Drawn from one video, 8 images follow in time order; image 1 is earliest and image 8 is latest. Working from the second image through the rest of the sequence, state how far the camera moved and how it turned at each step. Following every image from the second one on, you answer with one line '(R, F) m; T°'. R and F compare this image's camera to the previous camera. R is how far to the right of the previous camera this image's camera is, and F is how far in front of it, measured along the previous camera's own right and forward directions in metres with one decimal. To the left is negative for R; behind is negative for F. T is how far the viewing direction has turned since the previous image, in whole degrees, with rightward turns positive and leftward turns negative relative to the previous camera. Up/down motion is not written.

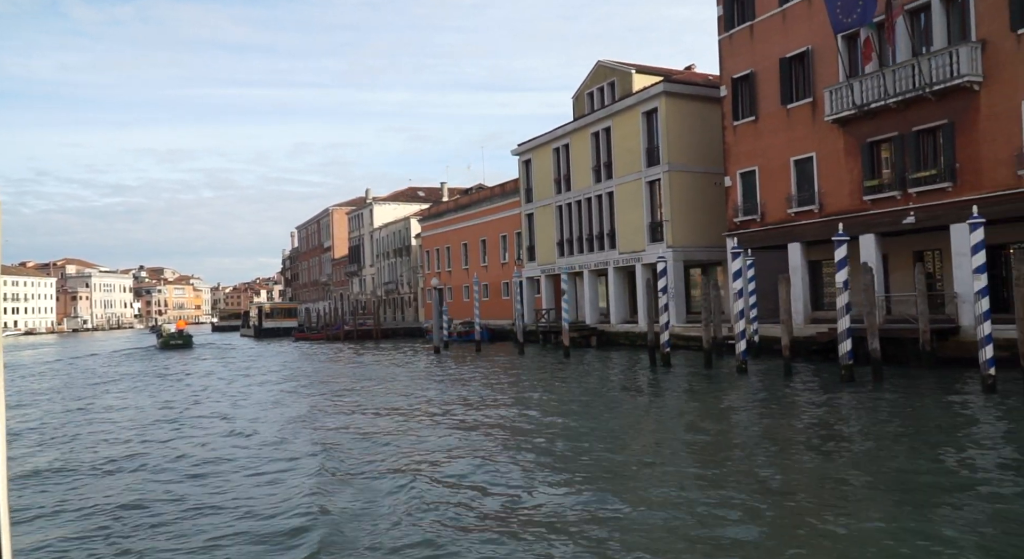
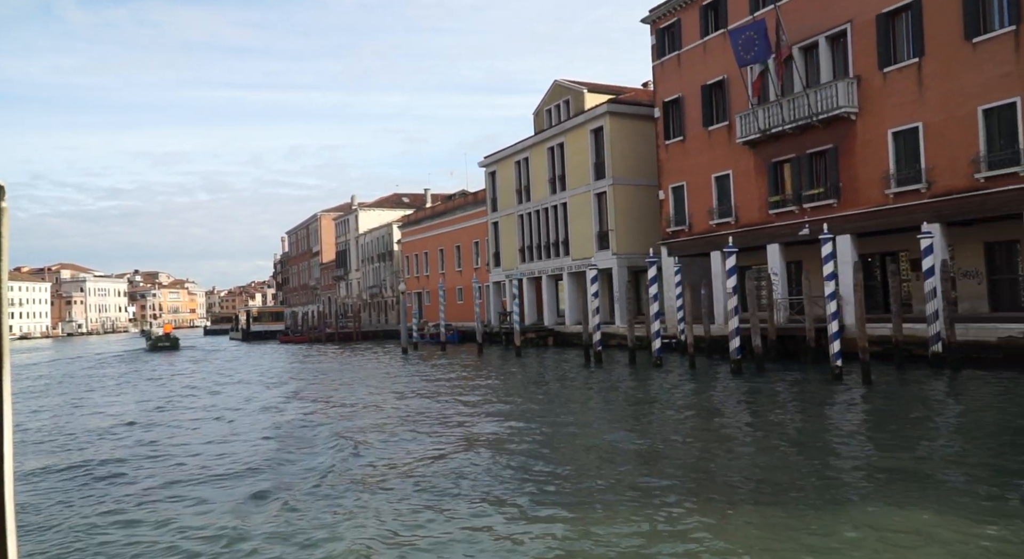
(+1.7, -2.9) m; 0°
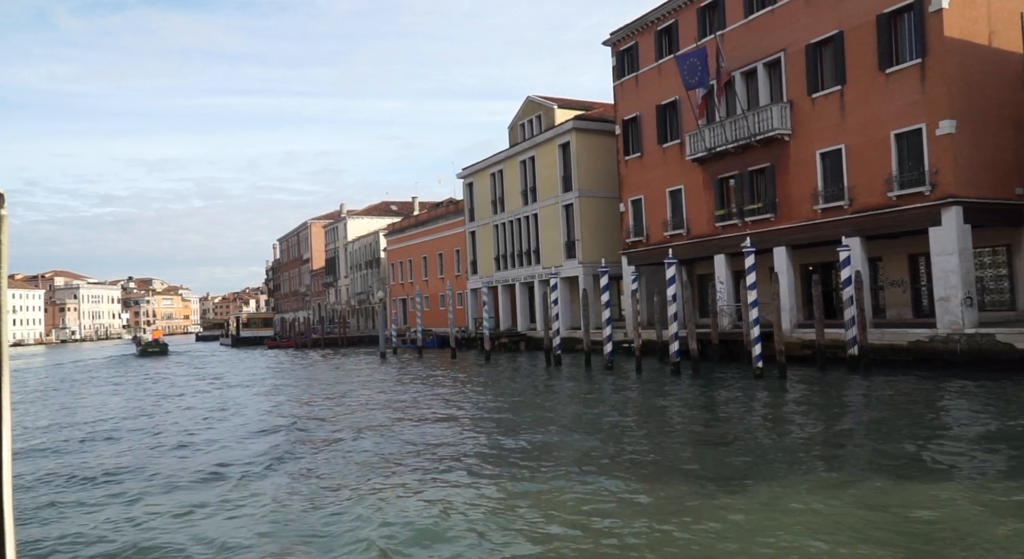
(+1.1, -1.8) m; 0°
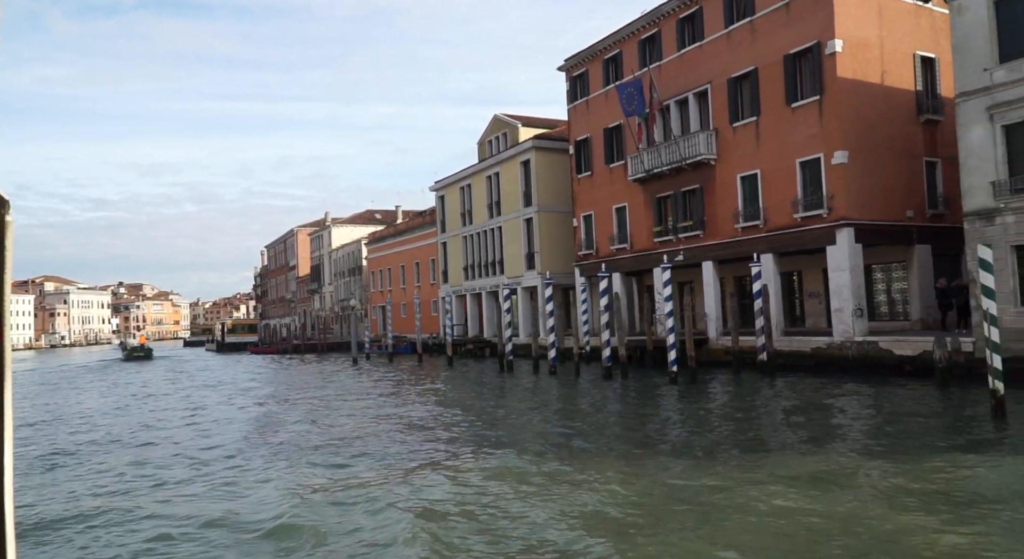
(+1.5, -2.4) m; +1°
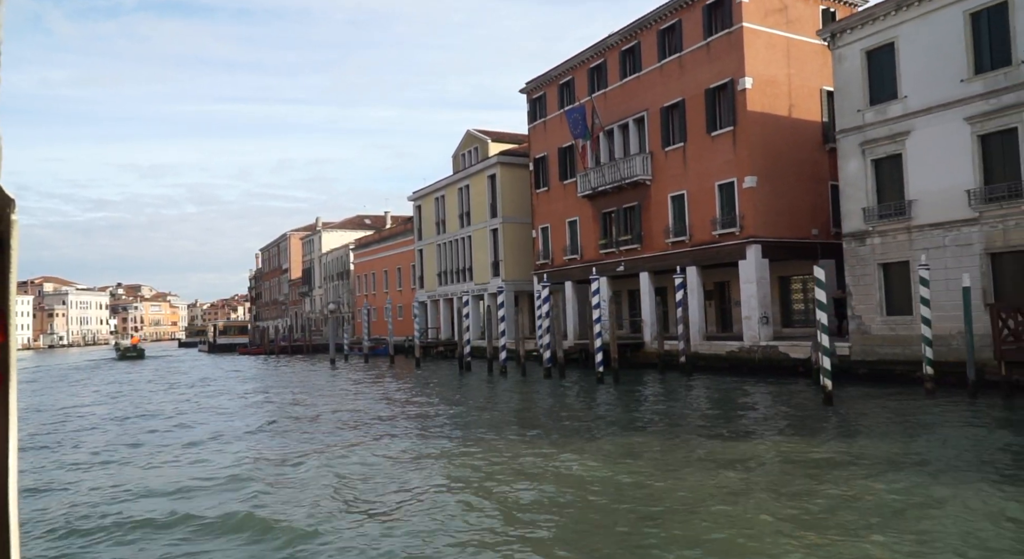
(+1.7, -2.9) m; 0°
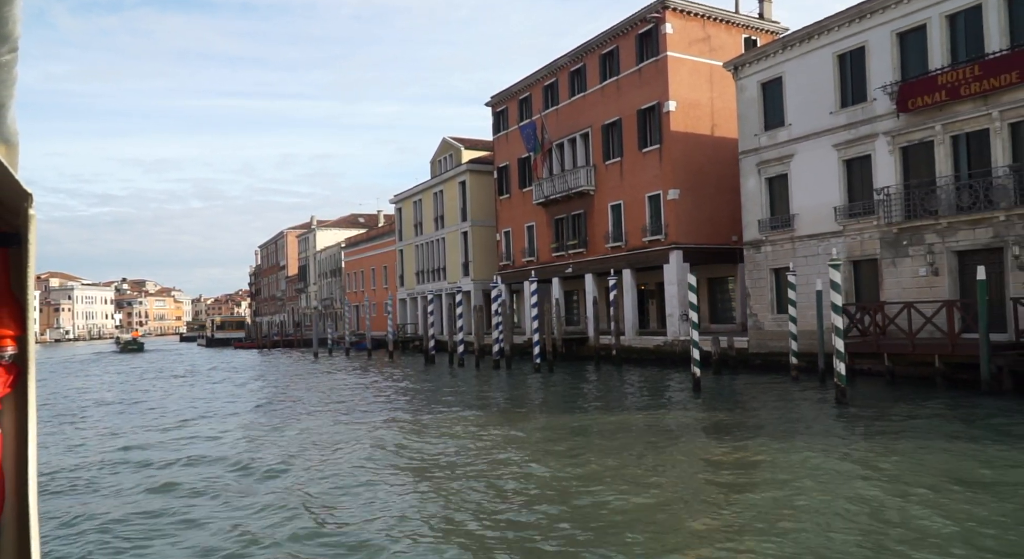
(+2.0, -3.2) m; 0°
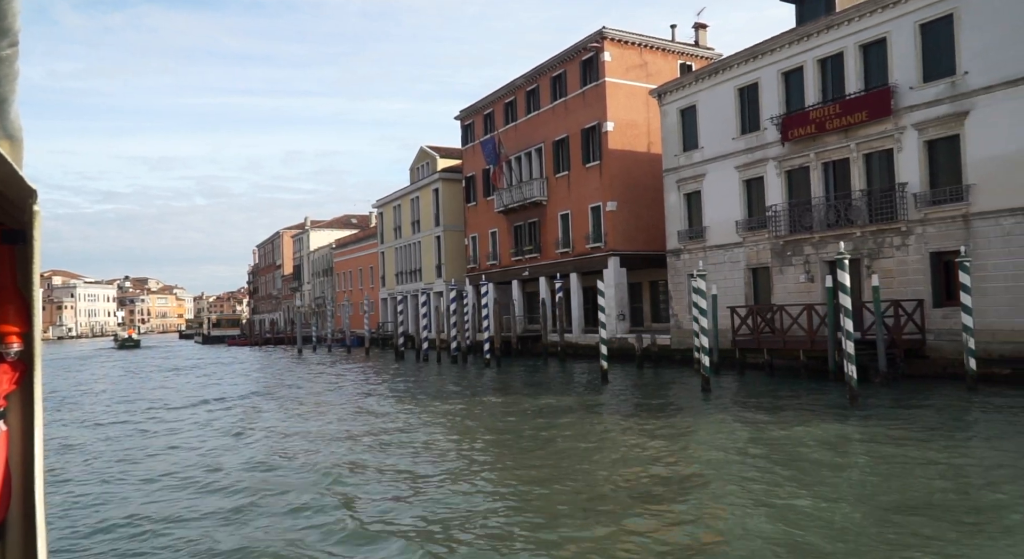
(+1.9, -3.1) m; 0°
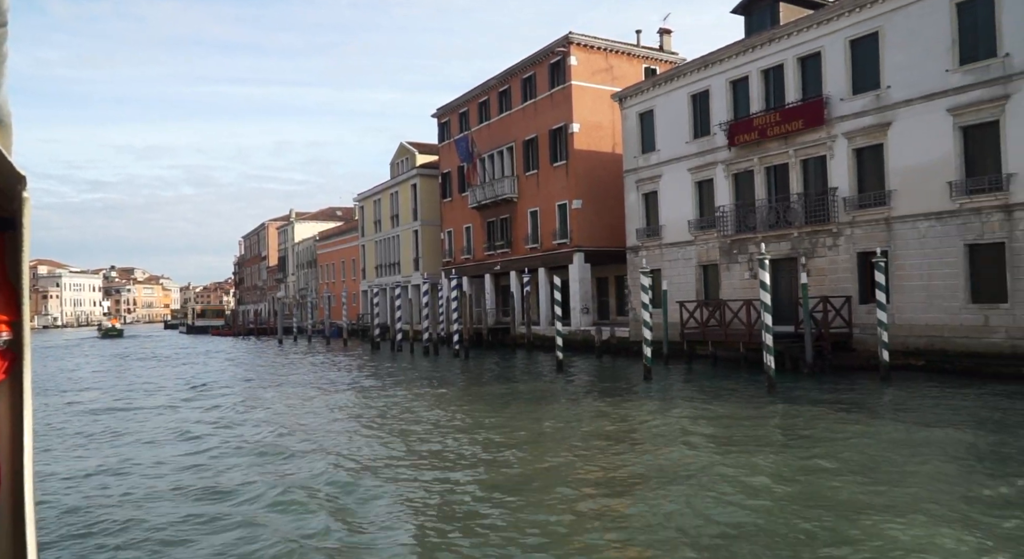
(+0.8, -1.4) m; +1°
